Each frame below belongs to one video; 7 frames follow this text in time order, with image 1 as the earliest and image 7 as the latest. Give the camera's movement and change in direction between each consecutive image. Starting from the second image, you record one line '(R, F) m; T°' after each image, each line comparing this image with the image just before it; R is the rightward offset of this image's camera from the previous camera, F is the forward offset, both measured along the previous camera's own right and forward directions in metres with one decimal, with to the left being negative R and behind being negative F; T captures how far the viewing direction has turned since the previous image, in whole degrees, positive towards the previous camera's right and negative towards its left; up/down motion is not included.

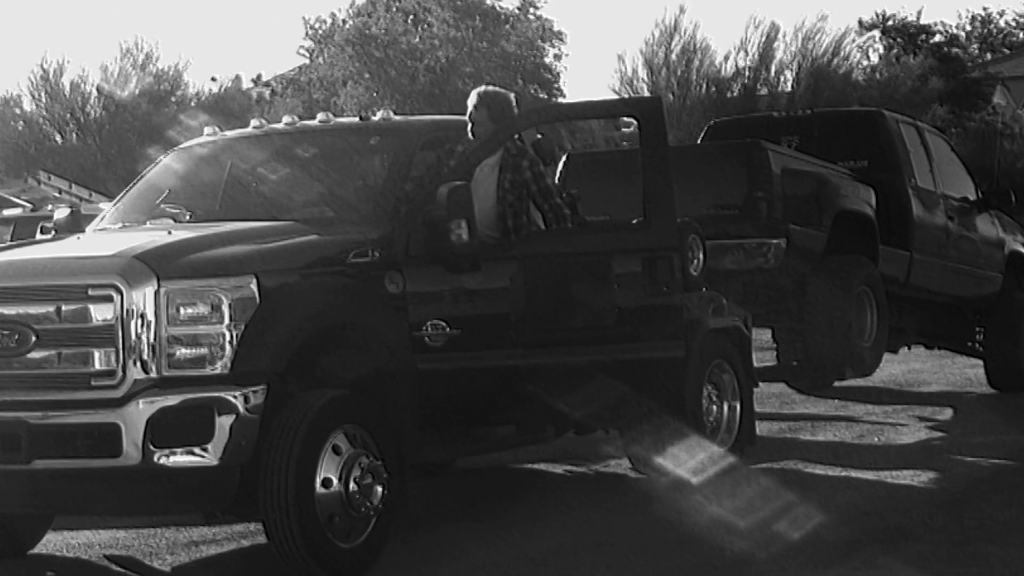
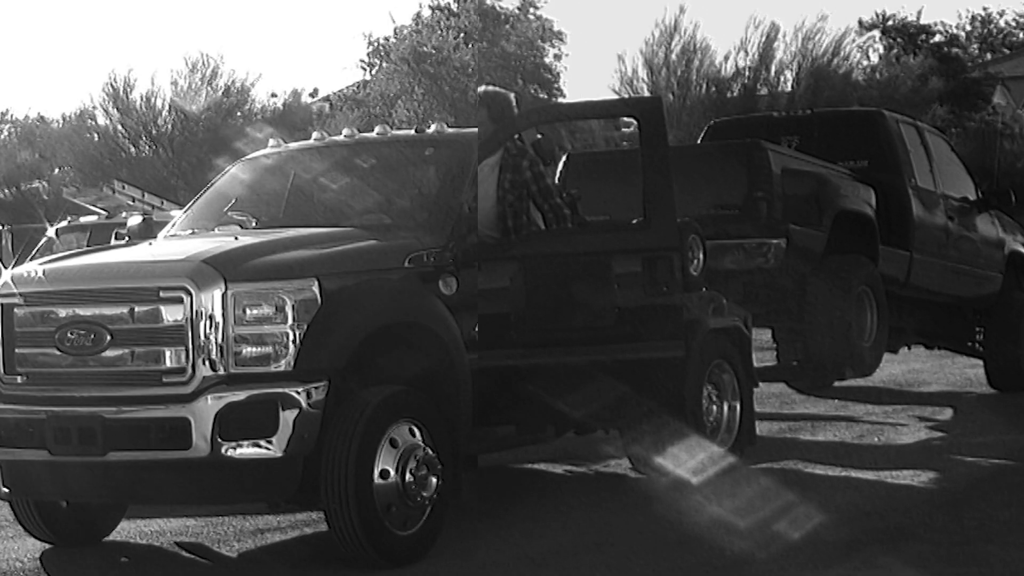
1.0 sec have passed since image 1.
(0.0, -0.4) m; -1°
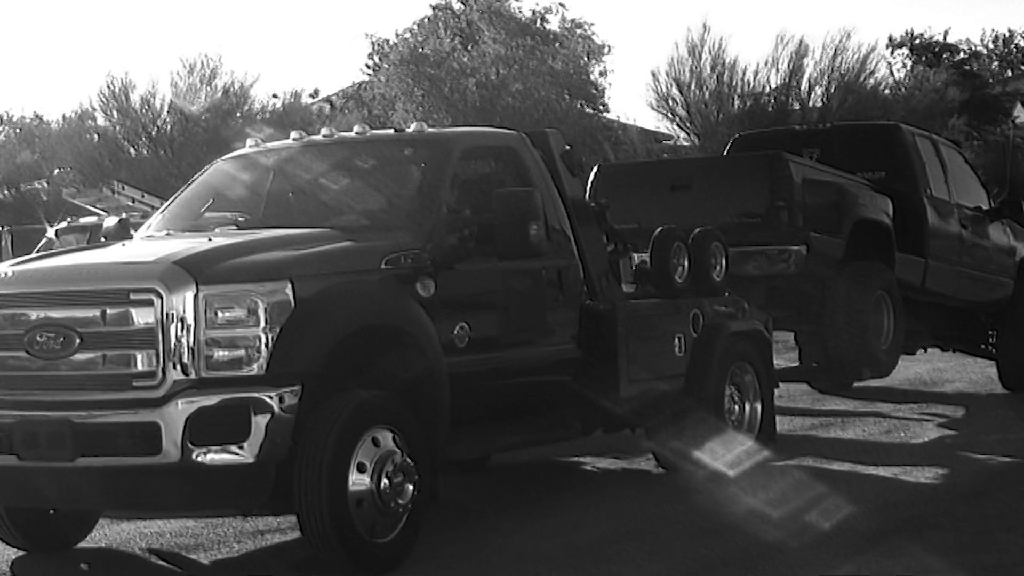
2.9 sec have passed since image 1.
(+0.1, +0.1) m; 0°
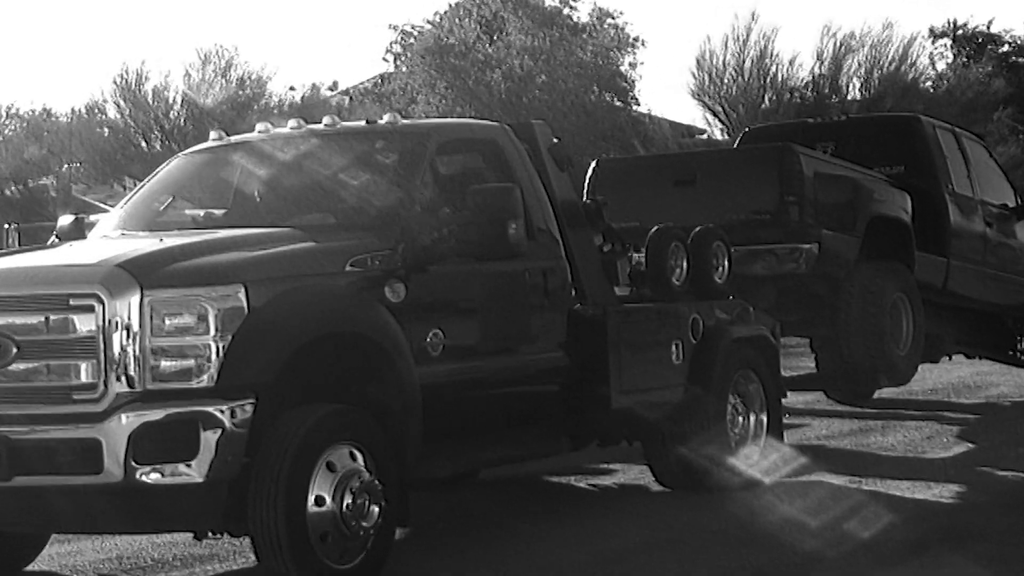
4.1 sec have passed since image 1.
(+0.3, +0.6) m; -2°
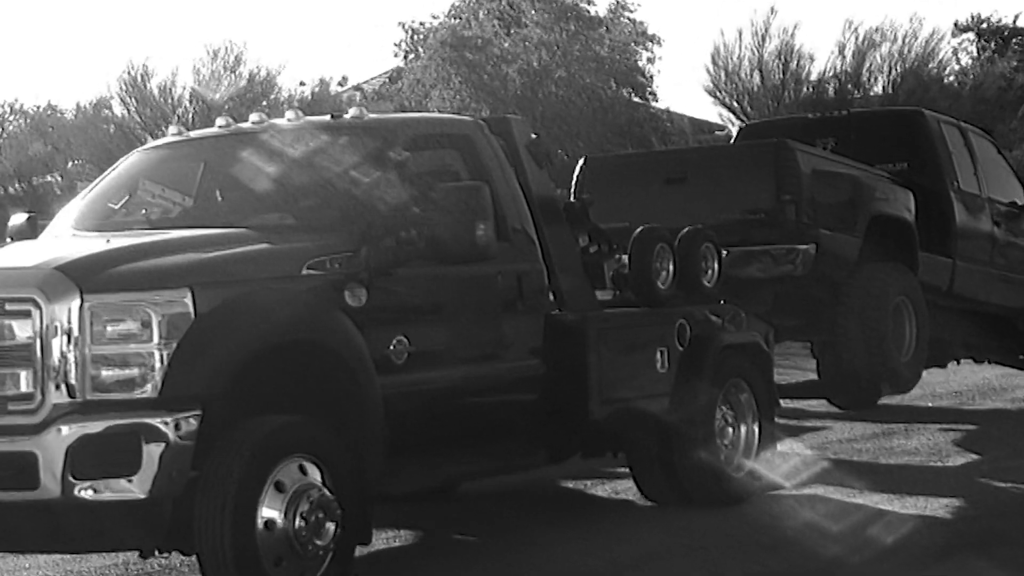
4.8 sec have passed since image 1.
(+0.3, +0.4) m; -1°
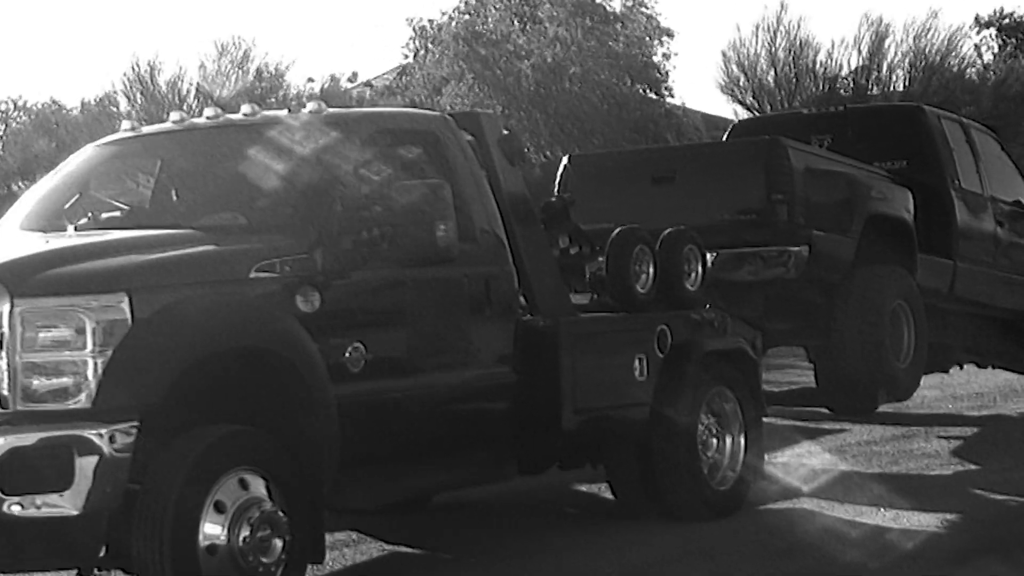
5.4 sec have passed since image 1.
(+0.3, +0.4) m; -1°
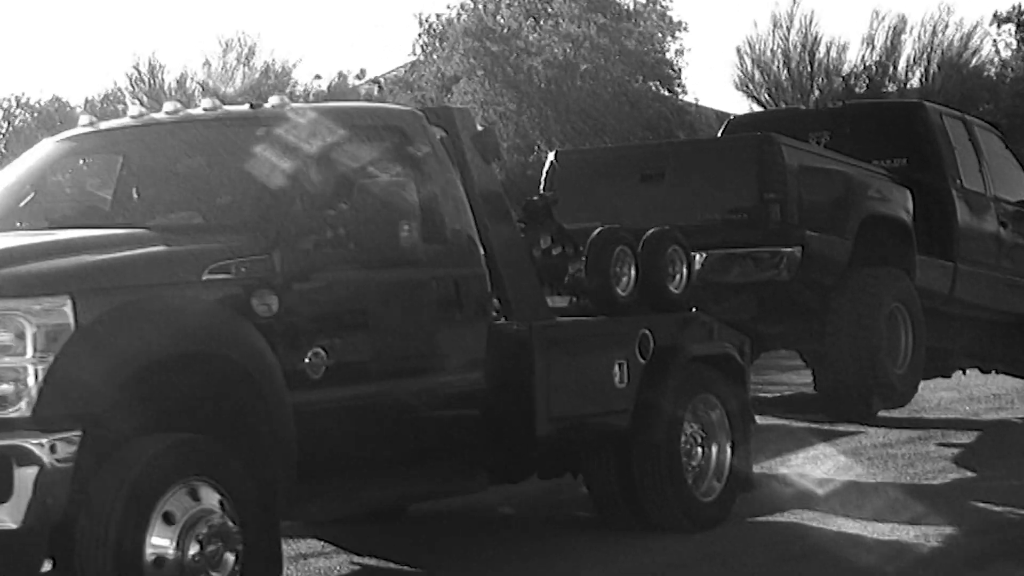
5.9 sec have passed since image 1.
(+0.2, +0.3) m; -1°
